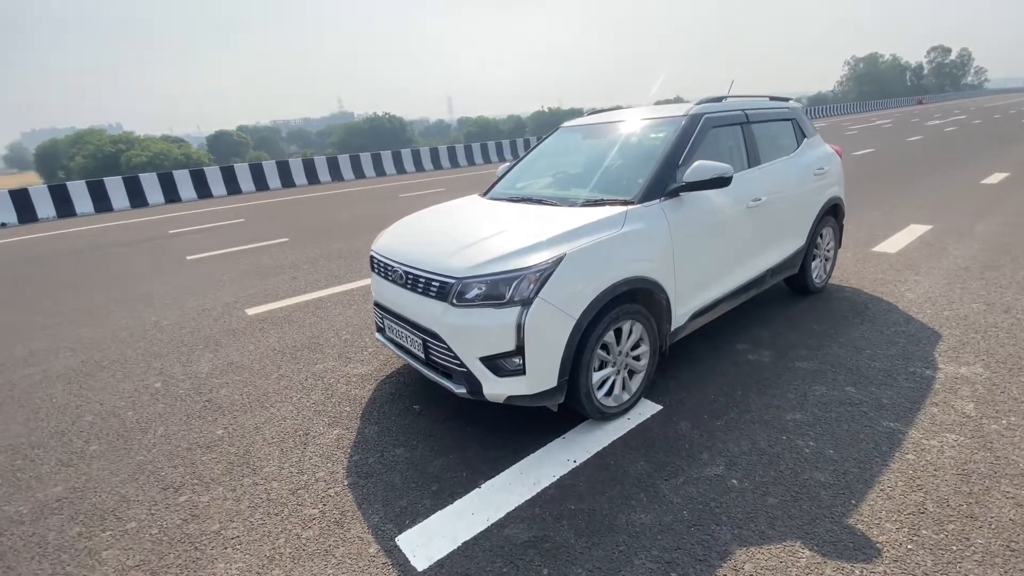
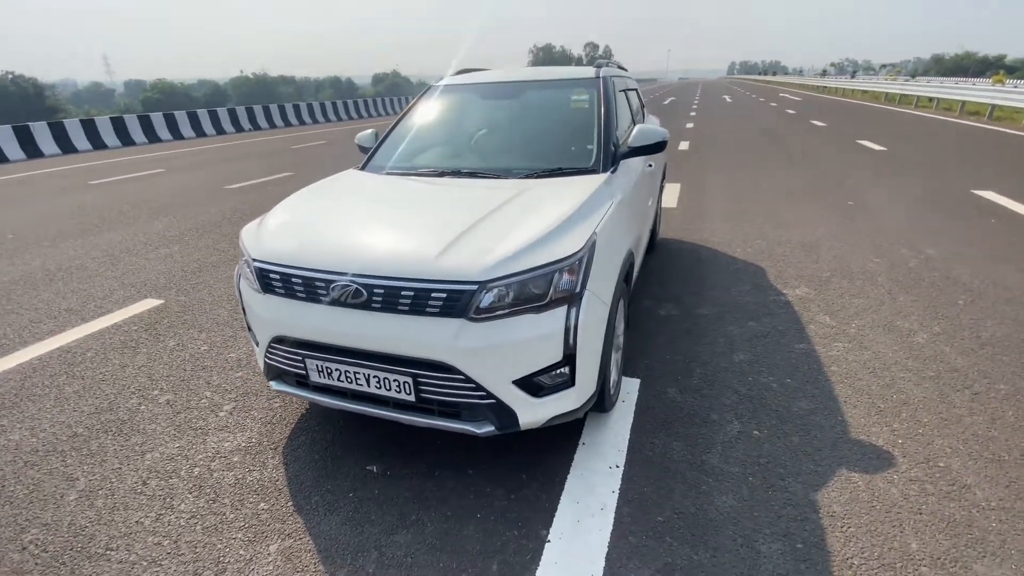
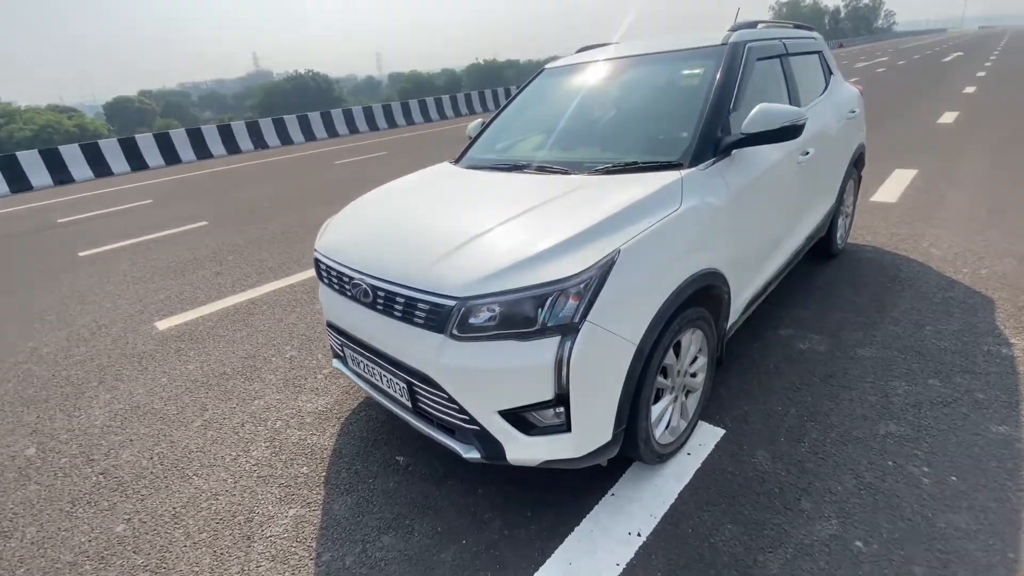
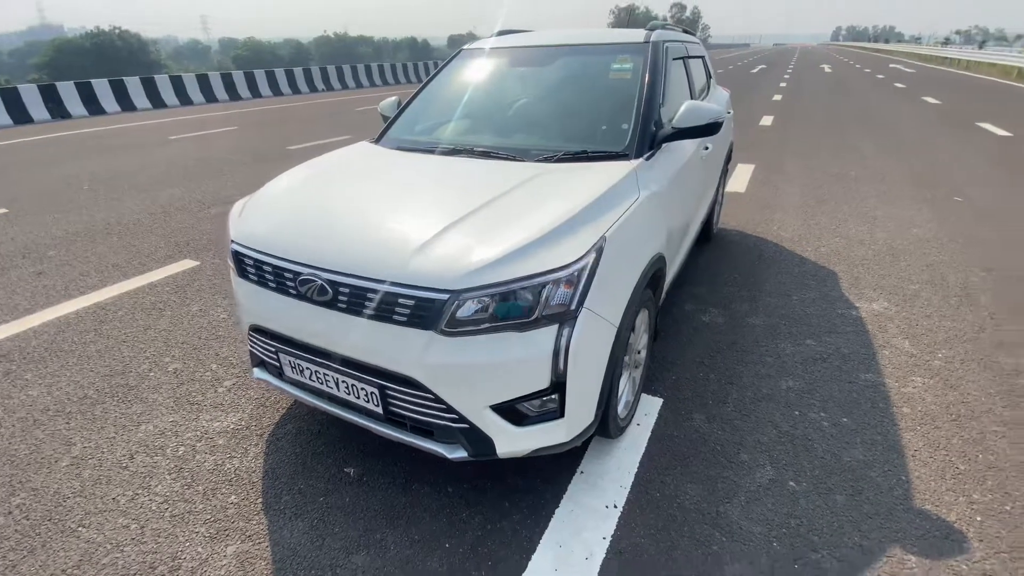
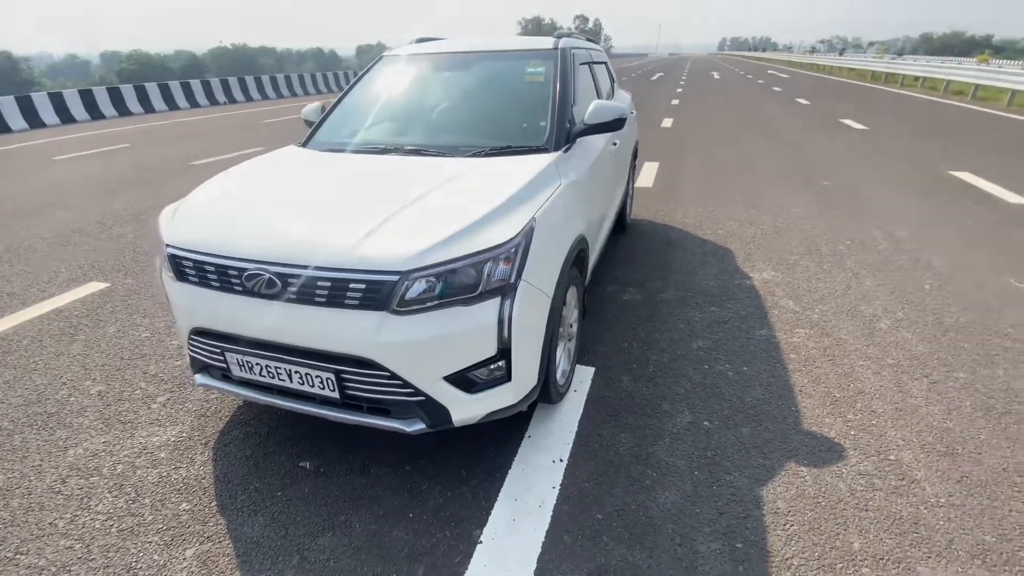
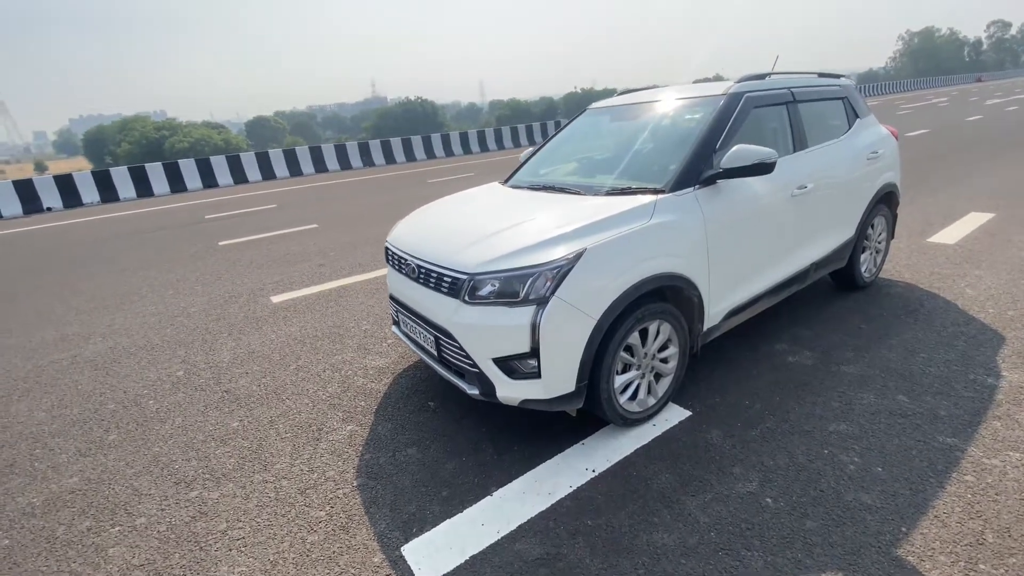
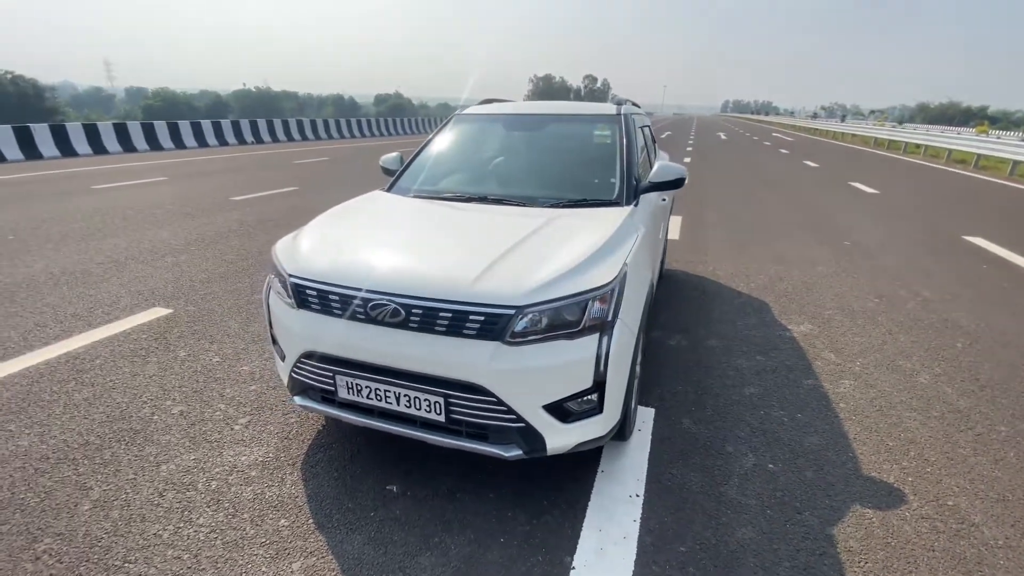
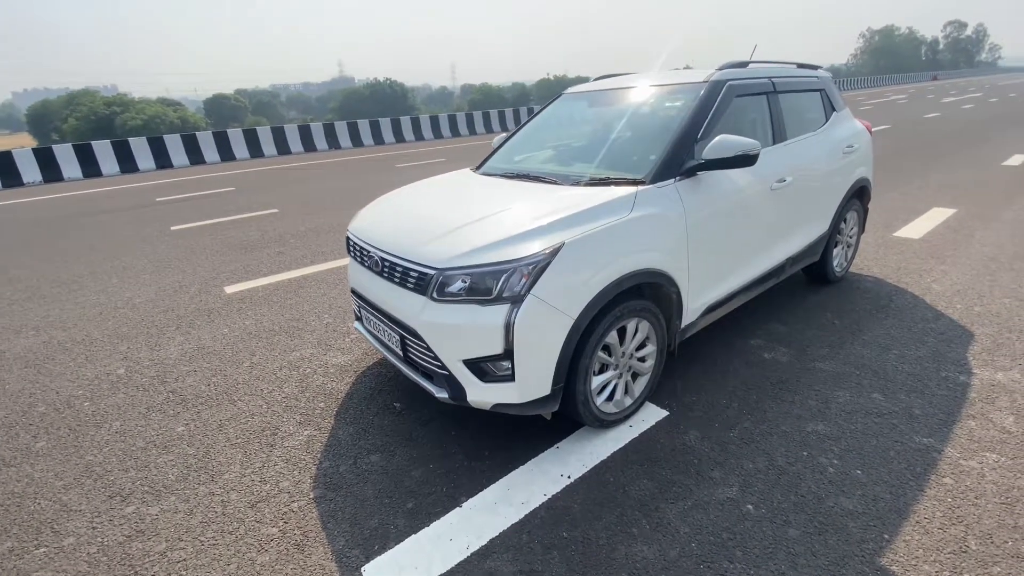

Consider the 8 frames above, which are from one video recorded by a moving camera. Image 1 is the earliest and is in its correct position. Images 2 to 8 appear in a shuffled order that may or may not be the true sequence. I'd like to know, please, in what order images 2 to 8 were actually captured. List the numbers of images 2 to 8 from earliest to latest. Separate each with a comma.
6, 8, 3, 4, 5, 7, 2
